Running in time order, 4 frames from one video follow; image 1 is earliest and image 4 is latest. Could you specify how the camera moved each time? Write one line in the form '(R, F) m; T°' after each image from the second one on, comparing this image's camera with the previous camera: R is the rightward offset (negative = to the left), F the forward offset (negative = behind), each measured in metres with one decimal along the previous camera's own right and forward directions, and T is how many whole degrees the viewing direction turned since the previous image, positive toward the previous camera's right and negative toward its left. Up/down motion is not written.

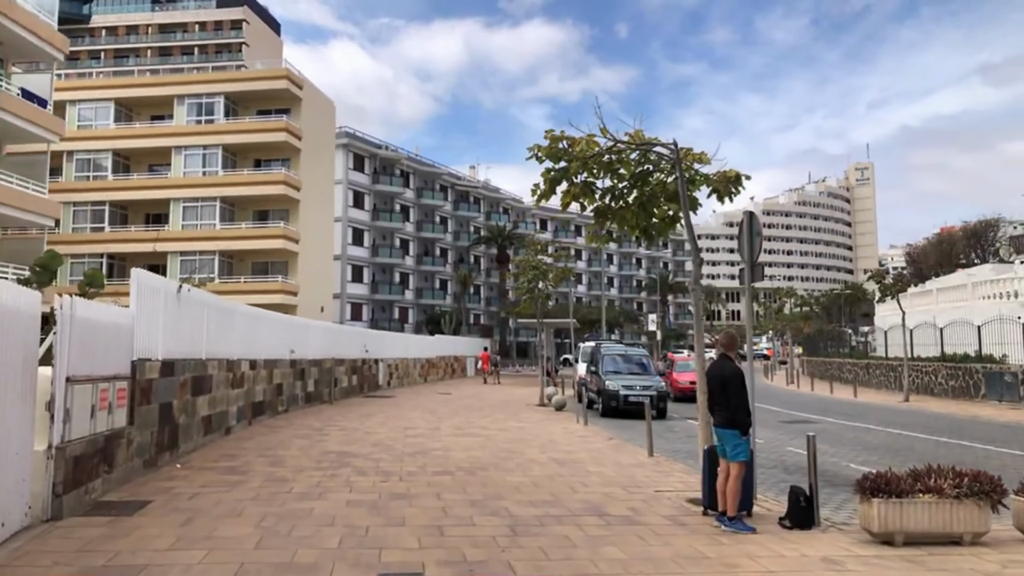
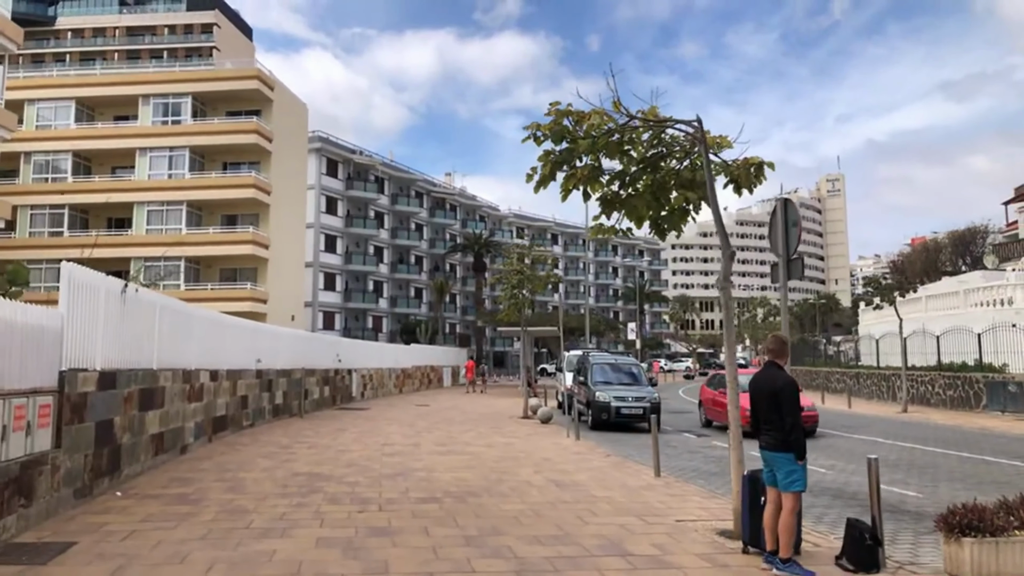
(-0.3, +1.4) m; +2°
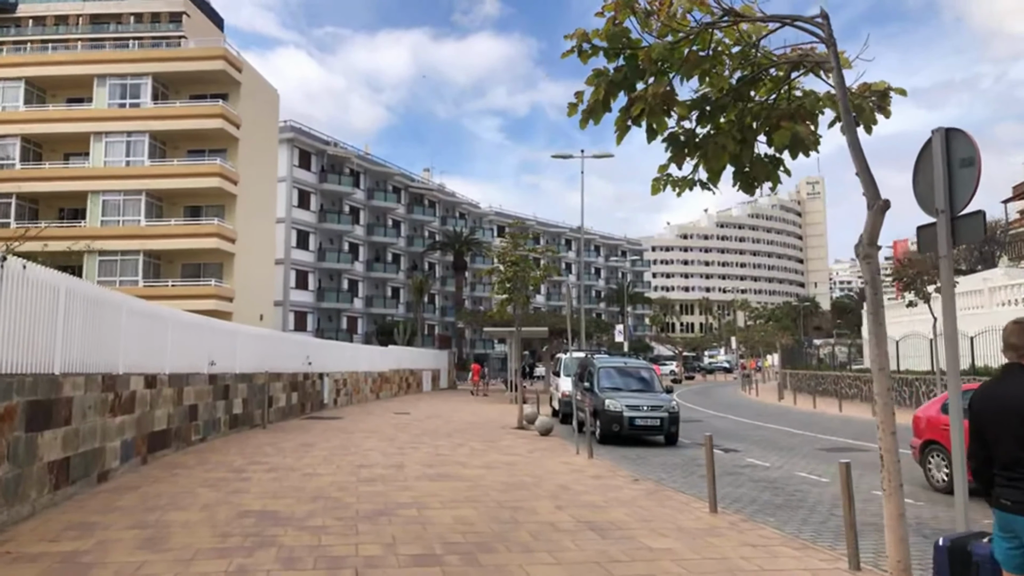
(-0.5, +2.7) m; +2°
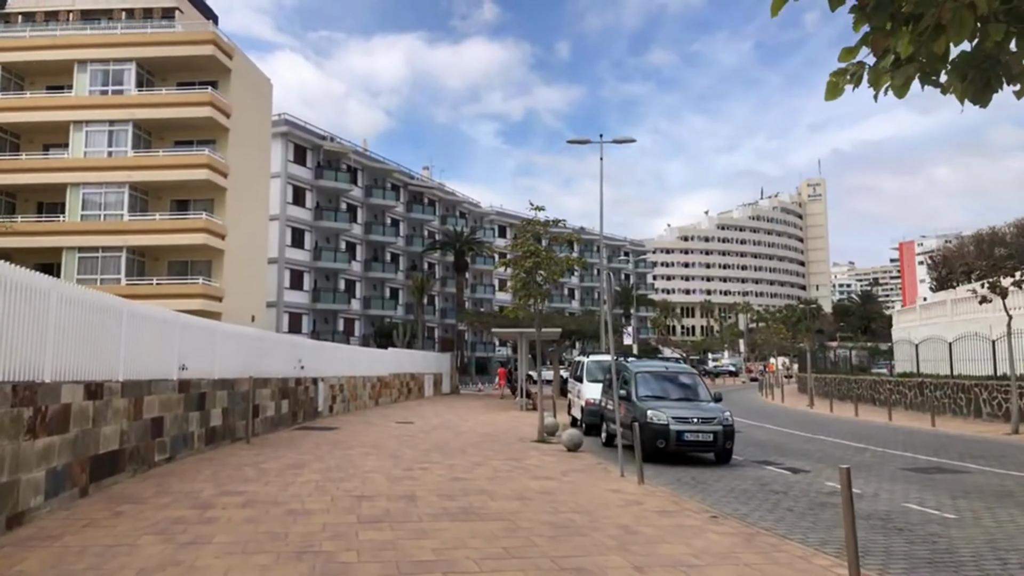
(-0.5, +2.6) m; 0°
